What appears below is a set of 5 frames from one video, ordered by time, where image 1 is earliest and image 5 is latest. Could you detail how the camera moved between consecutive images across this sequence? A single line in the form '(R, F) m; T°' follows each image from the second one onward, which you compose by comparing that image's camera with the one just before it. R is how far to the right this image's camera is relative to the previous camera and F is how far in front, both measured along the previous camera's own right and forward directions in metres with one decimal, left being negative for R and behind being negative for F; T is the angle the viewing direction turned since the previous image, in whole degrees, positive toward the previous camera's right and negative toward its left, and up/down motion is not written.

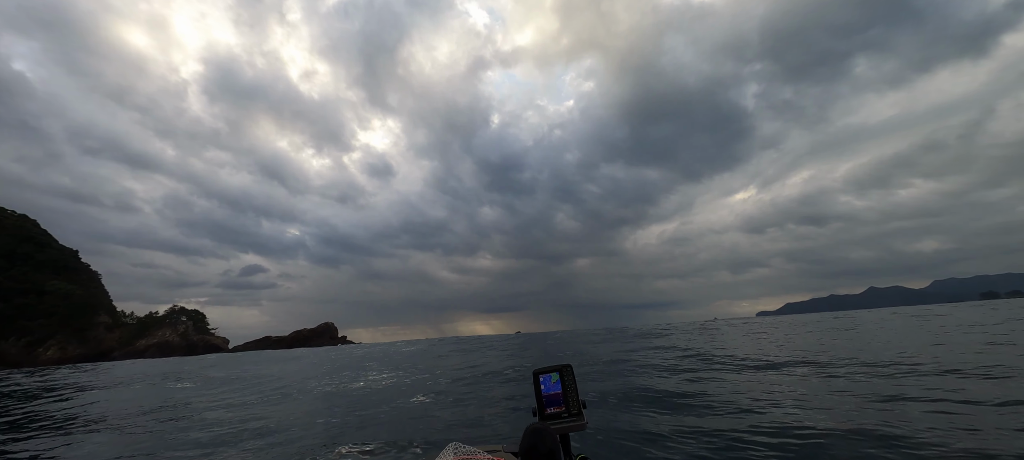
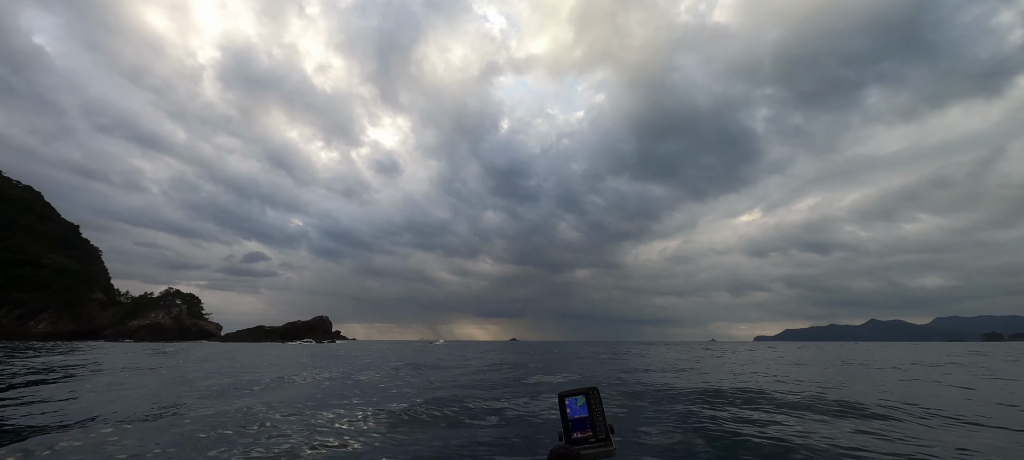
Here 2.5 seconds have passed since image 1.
(0.0, +0.2) m; 0°
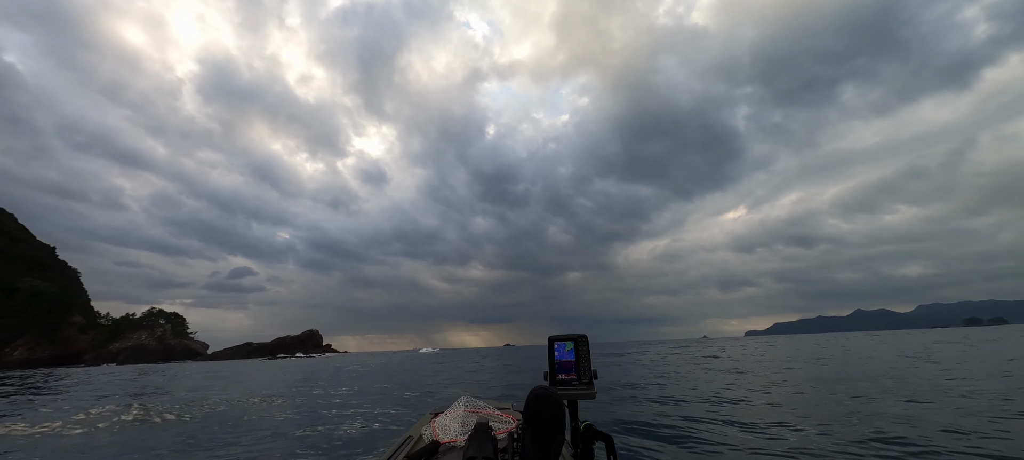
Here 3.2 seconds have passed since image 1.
(0.0, 0.0) m; +2°
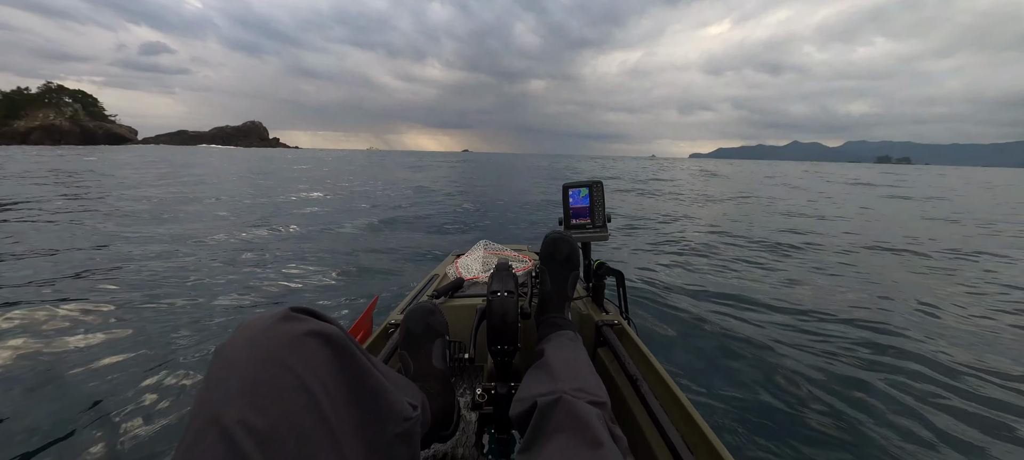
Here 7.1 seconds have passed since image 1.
(-1.9, -0.3) m; +8°
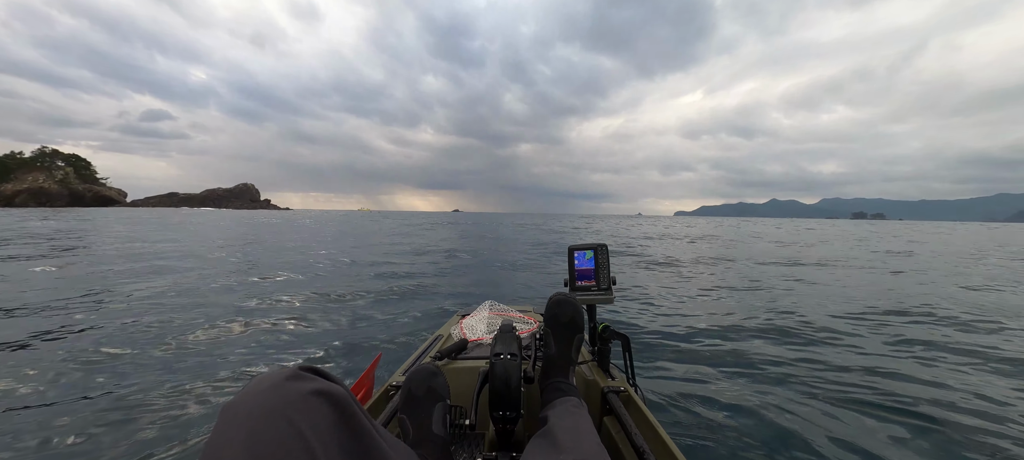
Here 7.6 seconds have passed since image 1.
(-0.1, +0.2) m; +2°
